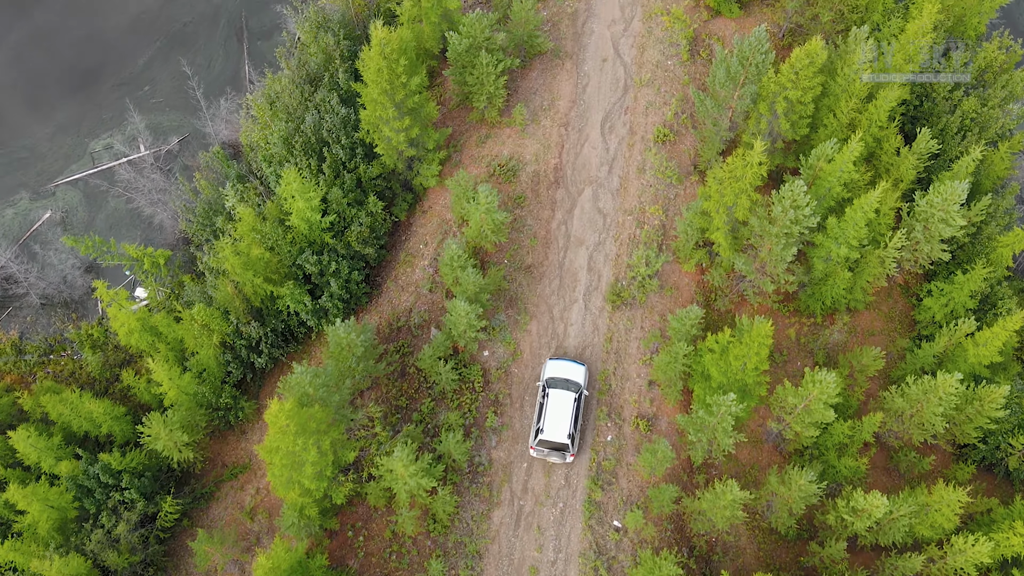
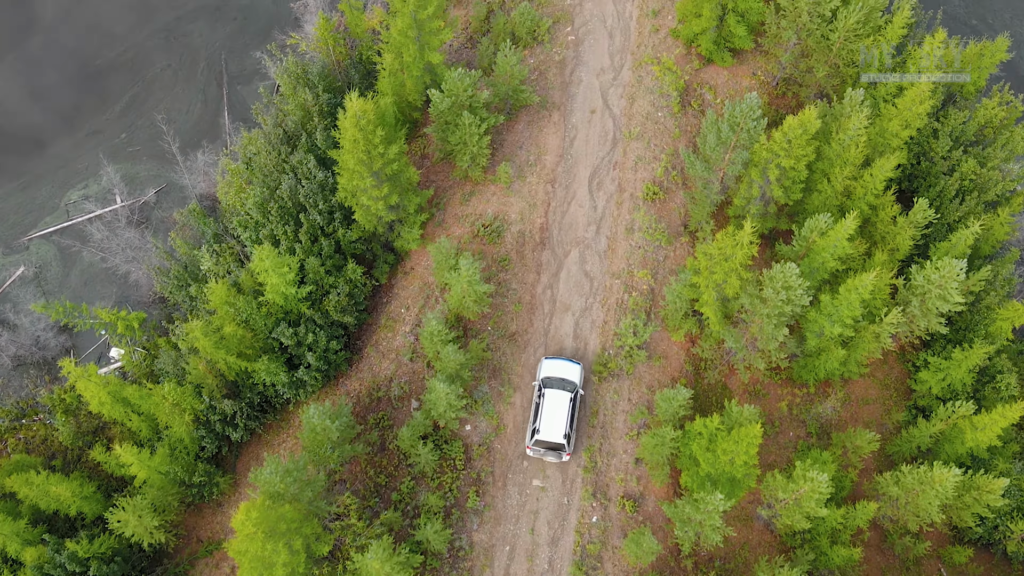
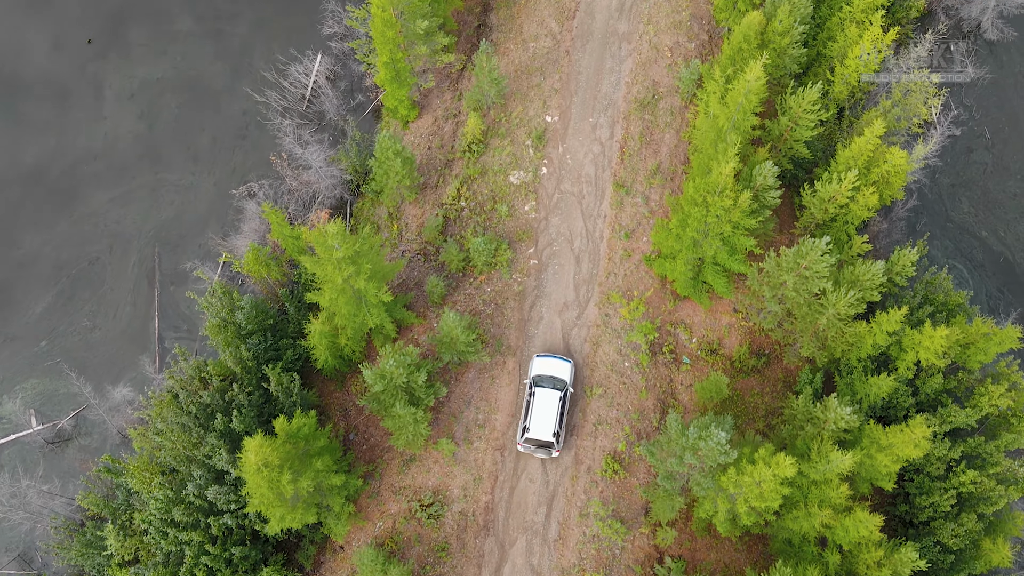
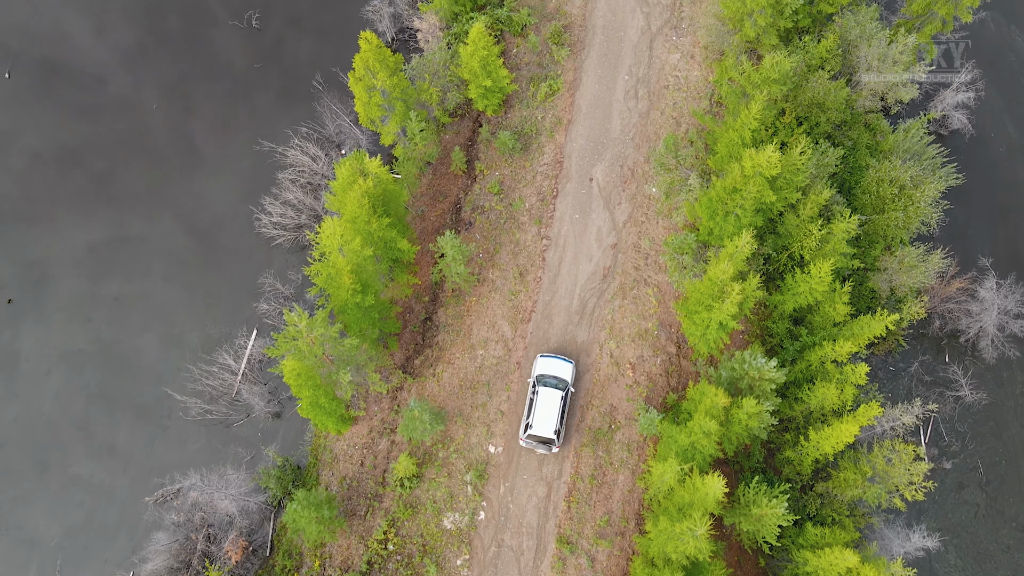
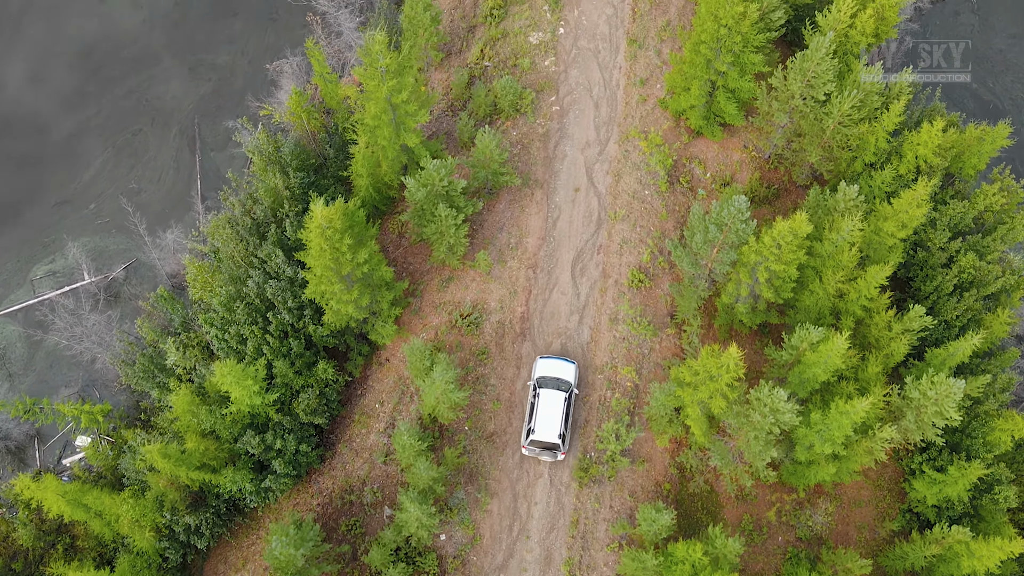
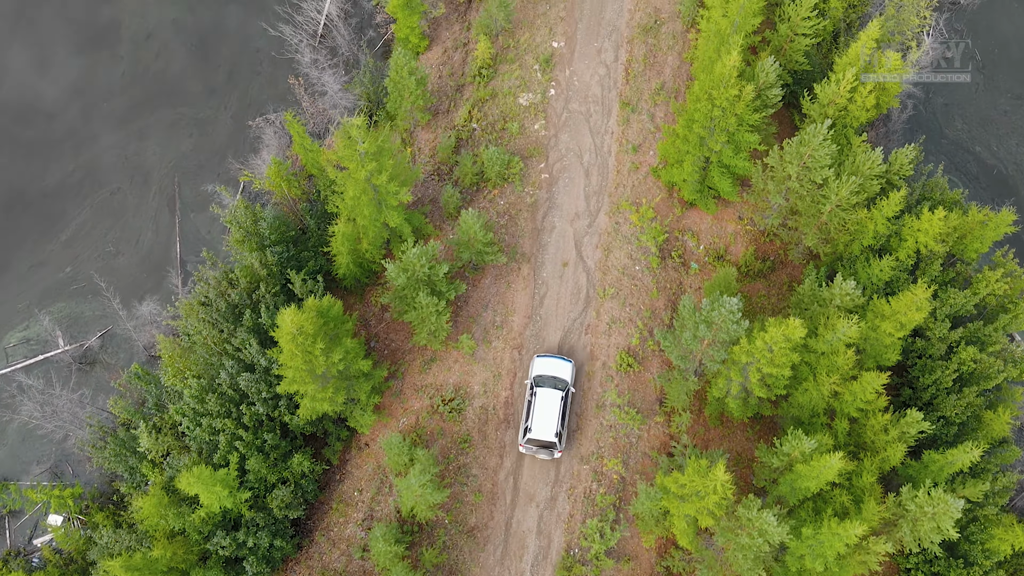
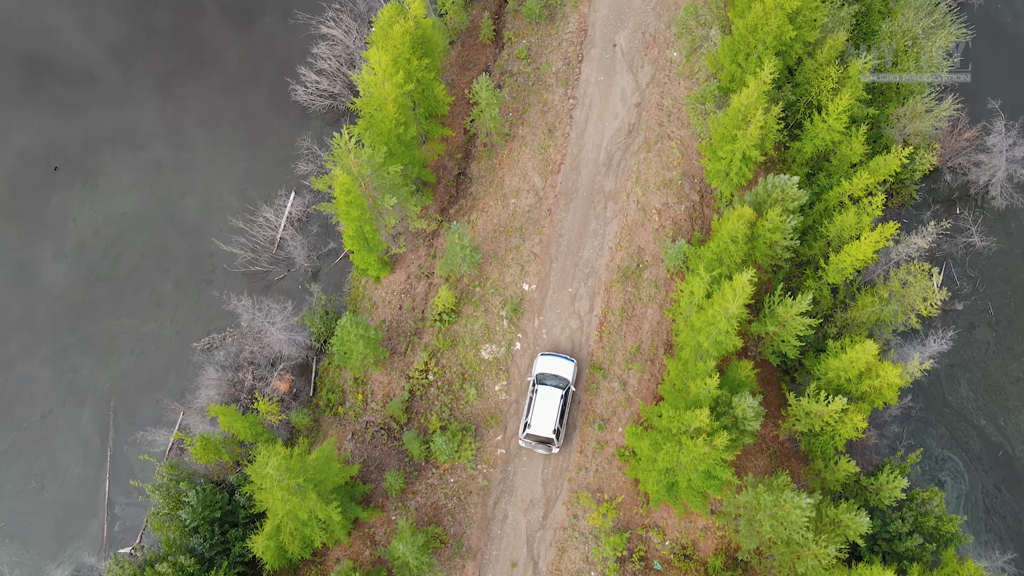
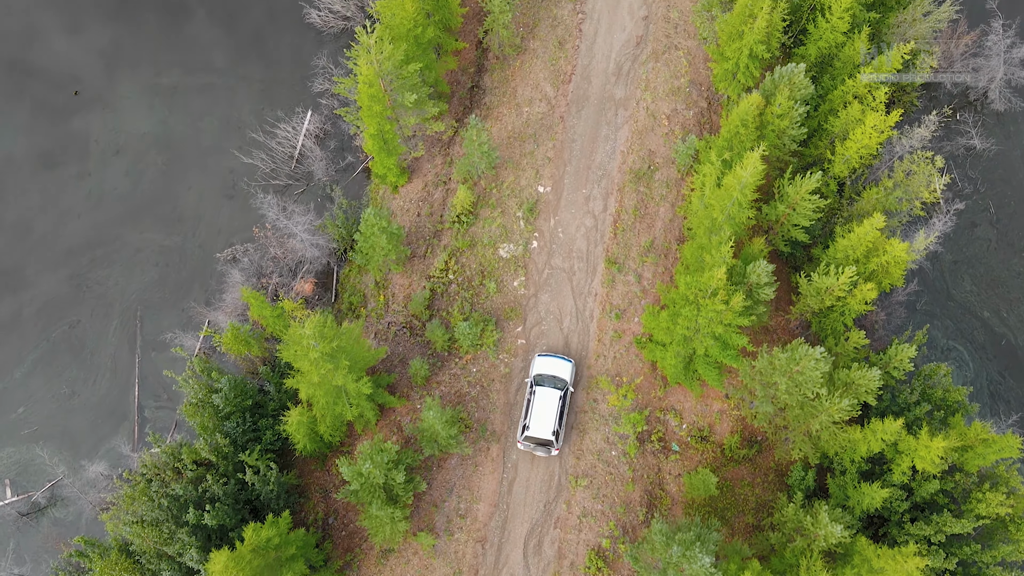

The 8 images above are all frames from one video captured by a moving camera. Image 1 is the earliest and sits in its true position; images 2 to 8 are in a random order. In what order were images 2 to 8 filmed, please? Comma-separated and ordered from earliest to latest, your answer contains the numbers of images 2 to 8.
2, 5, 6, 3, 8, 7, 4
